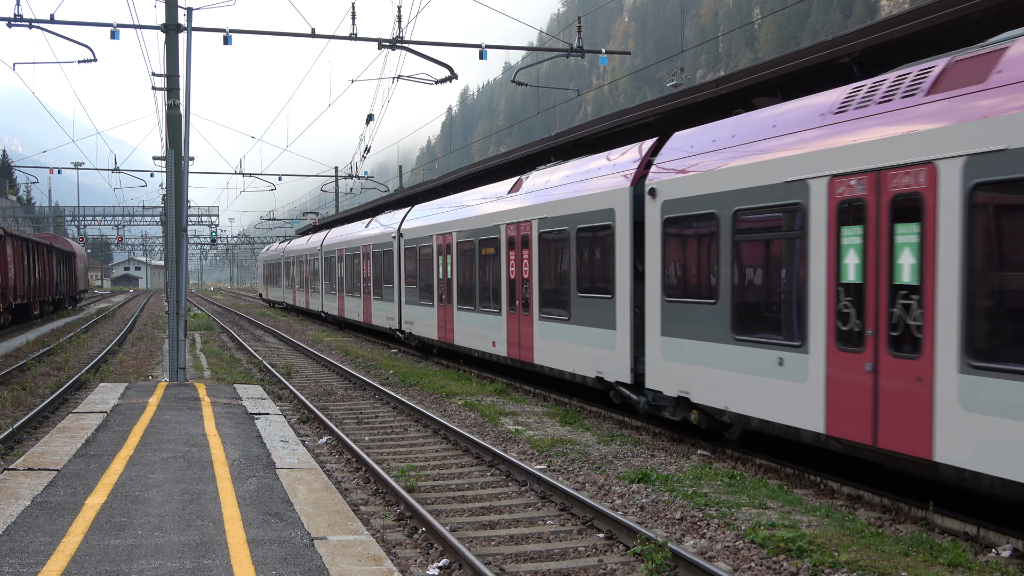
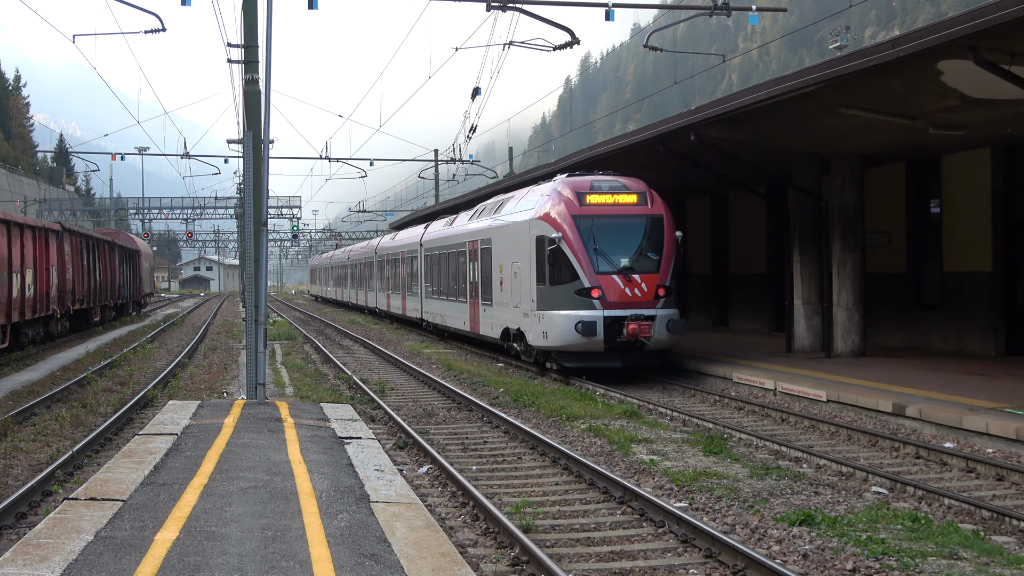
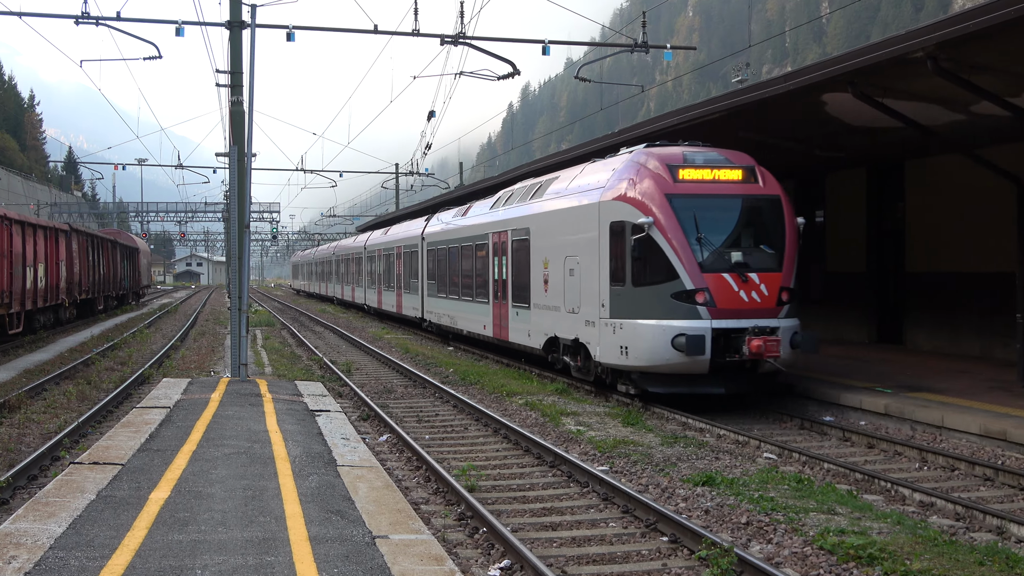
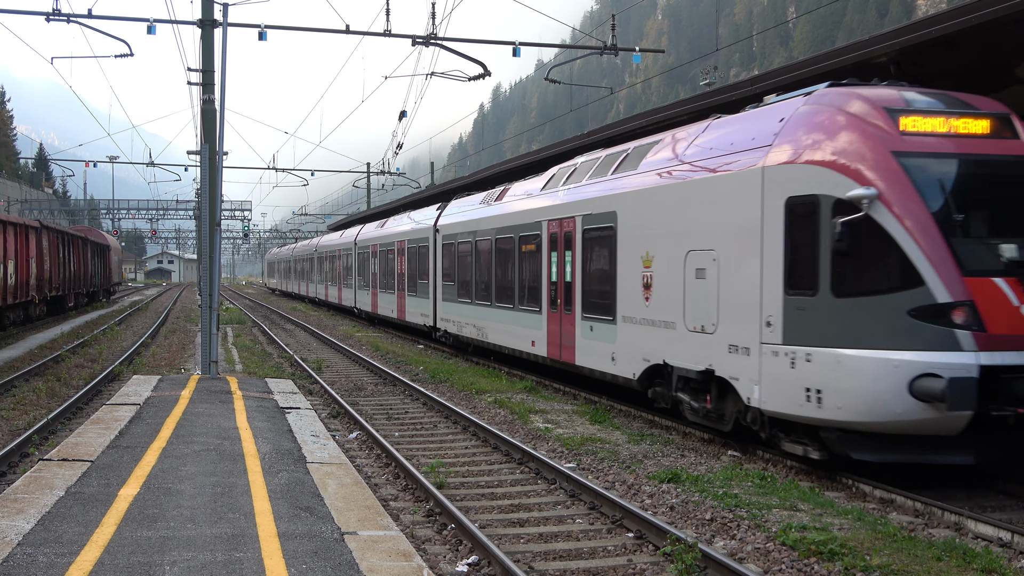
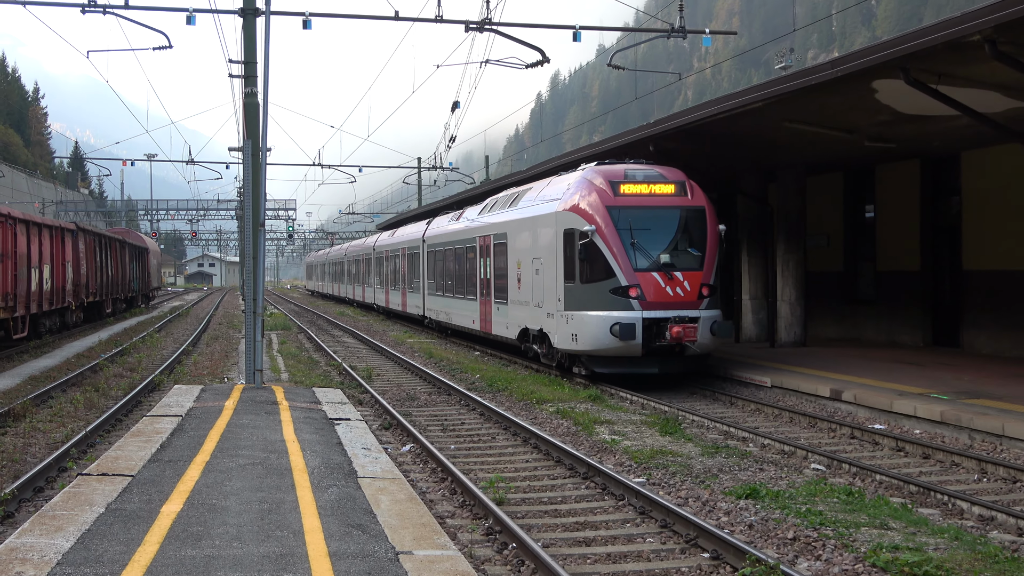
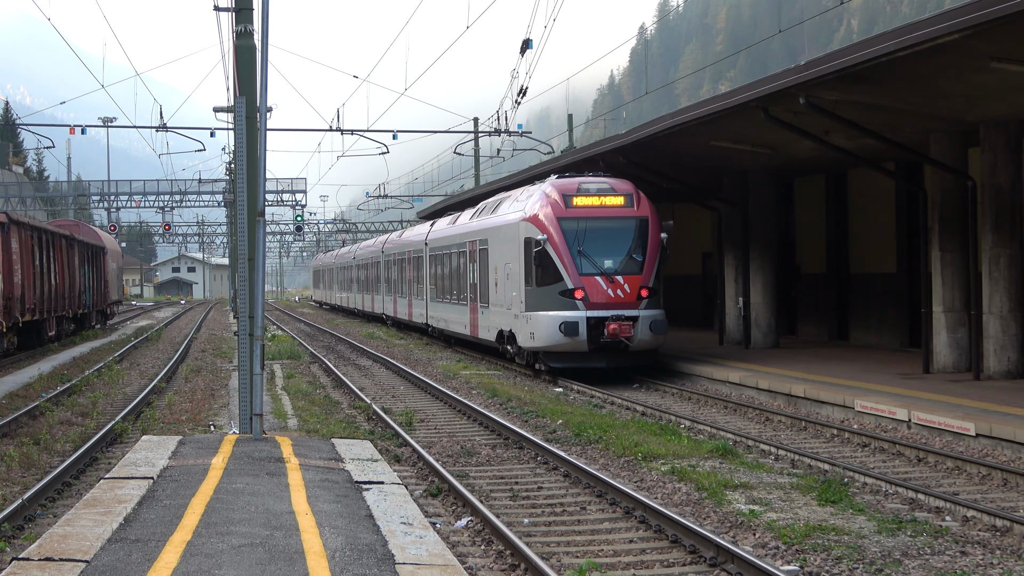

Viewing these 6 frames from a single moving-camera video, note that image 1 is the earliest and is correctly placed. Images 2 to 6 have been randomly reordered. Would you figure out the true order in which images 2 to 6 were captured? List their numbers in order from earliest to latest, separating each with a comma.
4, 3, 5, 2, 6
